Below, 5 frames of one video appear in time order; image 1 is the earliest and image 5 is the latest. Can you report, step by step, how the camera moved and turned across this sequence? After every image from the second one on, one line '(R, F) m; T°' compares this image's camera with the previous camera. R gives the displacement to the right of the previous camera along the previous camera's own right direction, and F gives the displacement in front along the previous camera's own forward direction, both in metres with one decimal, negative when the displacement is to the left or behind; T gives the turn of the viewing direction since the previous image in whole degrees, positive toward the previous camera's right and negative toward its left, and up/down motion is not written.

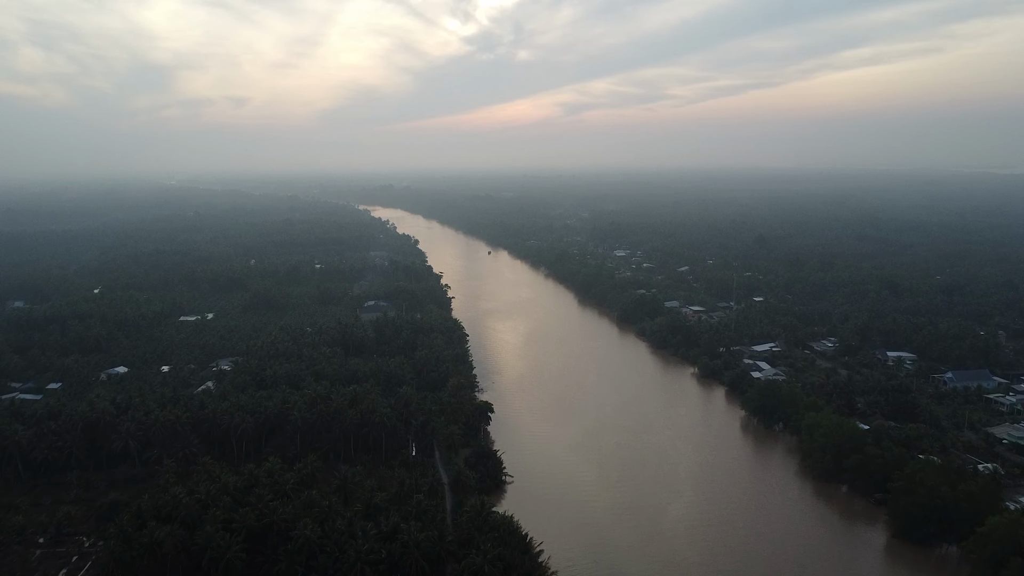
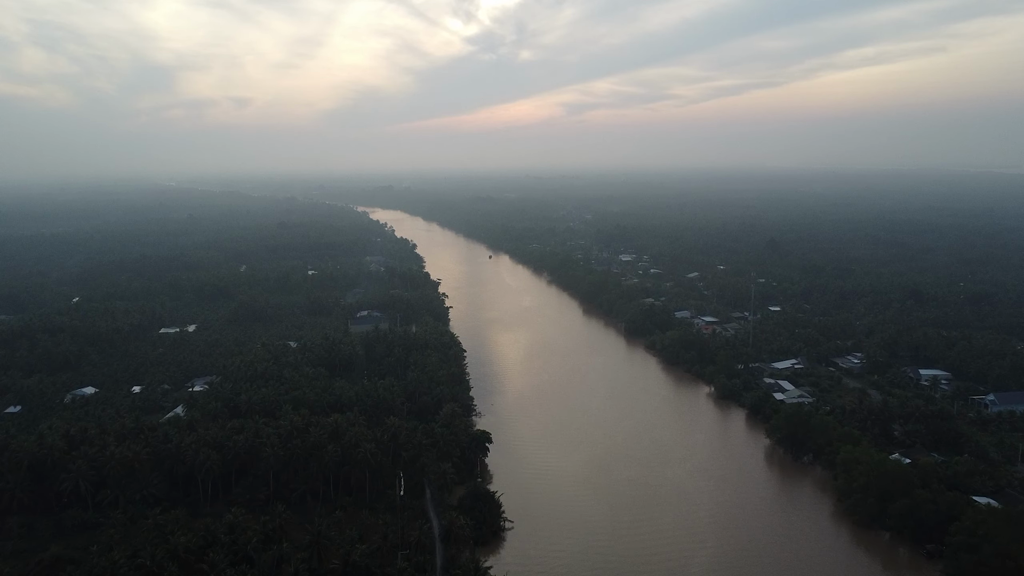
(0.0, +1.2) m; 0°
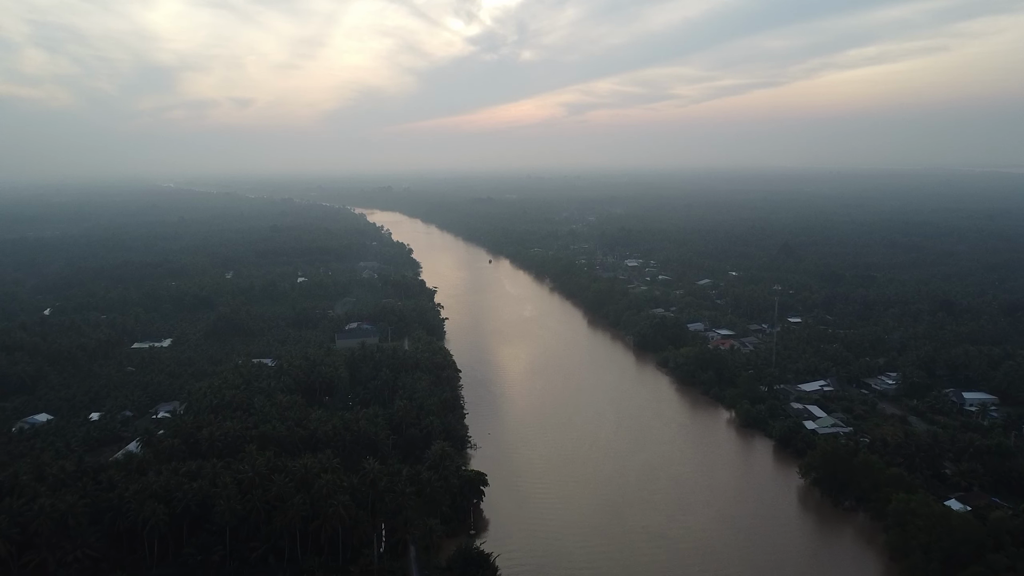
(0.0, +1.4) m; 0°
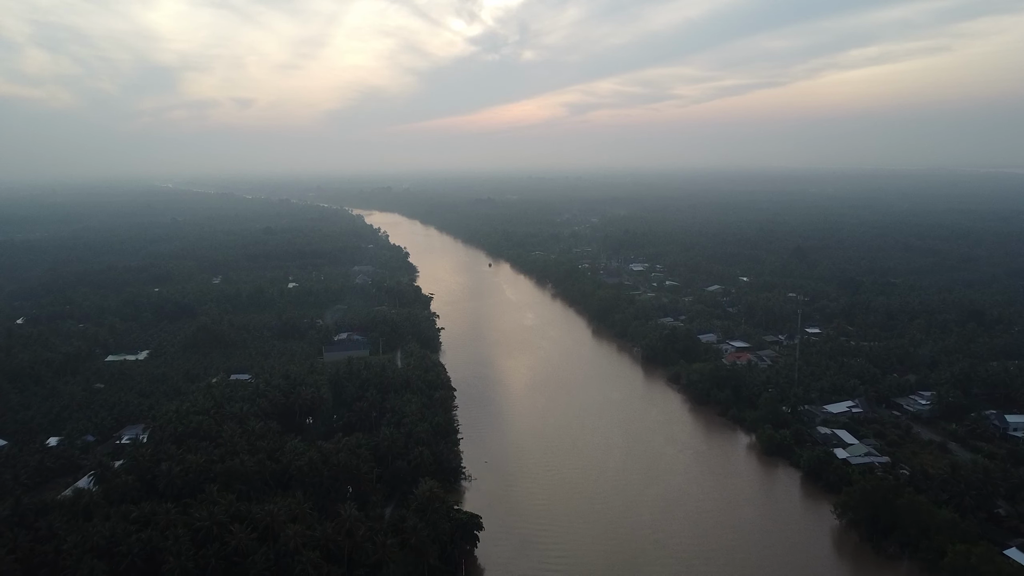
(0.0, +1.2) m; 0°
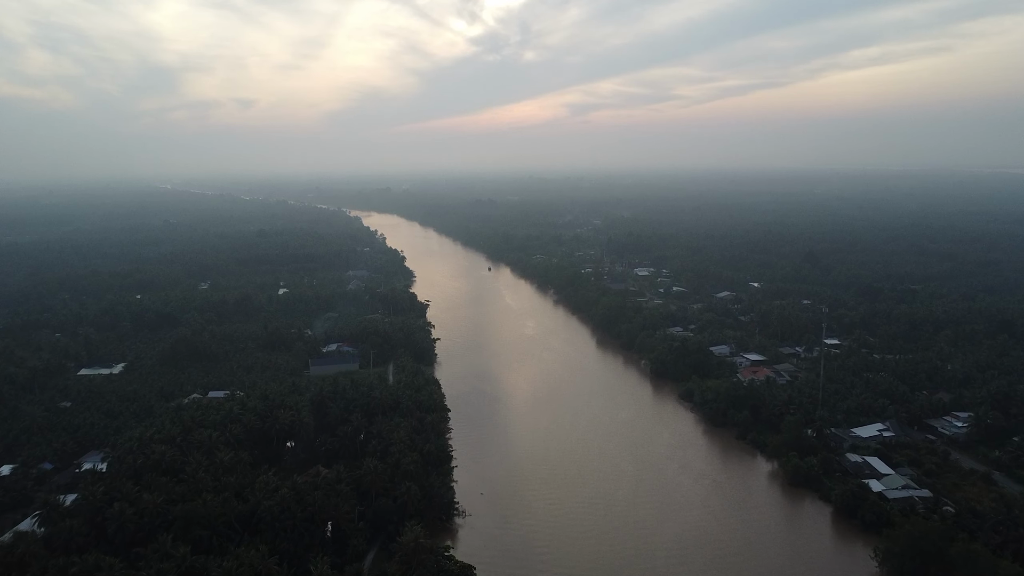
(0.0, +1.1) m; 0°
